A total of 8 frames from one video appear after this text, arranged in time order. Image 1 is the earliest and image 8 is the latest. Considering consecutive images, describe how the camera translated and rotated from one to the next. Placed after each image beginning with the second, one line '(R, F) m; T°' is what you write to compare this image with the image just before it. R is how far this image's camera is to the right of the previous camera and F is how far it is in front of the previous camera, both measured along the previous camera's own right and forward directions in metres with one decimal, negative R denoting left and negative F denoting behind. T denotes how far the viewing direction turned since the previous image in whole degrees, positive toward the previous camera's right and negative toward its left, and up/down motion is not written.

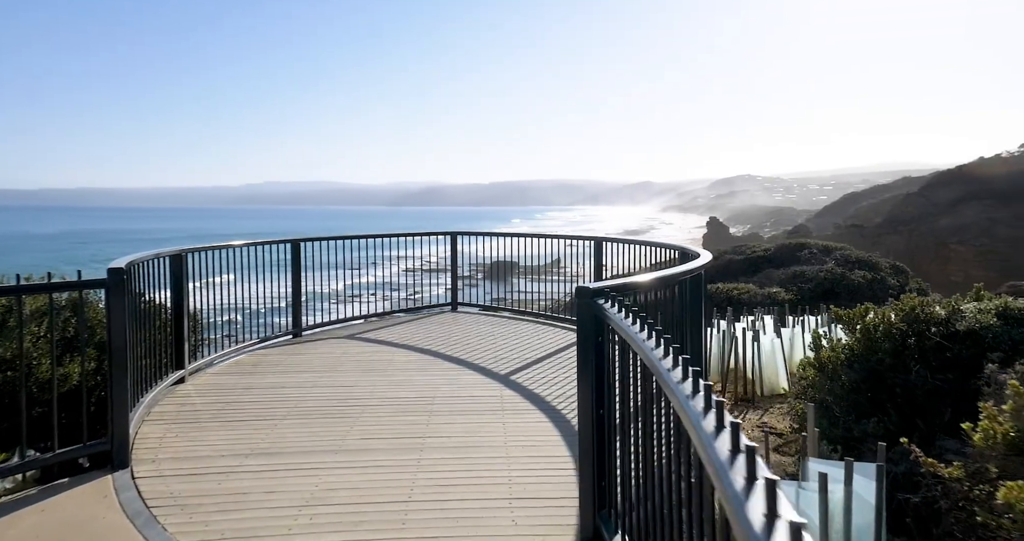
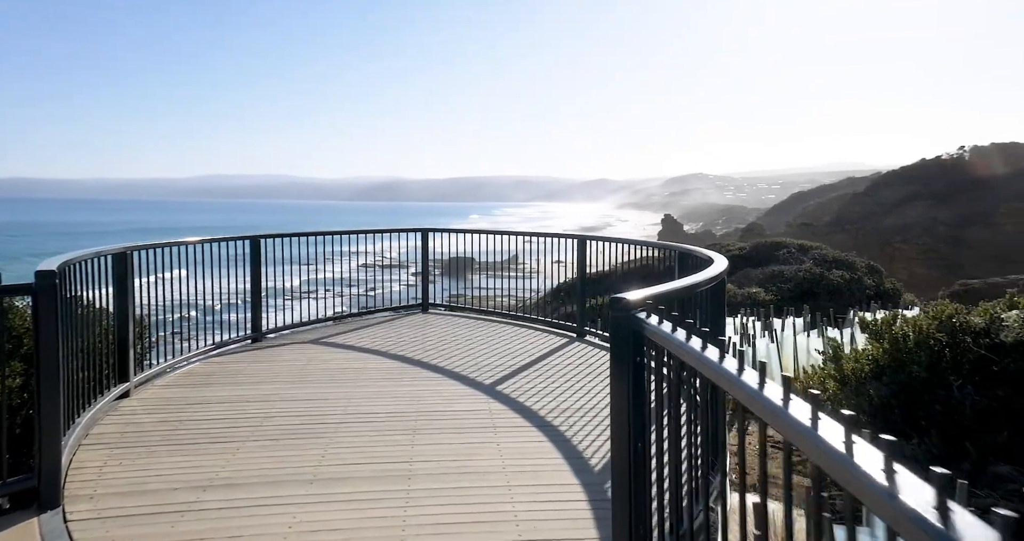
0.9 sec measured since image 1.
(-0.2, +0.4) m; +4°
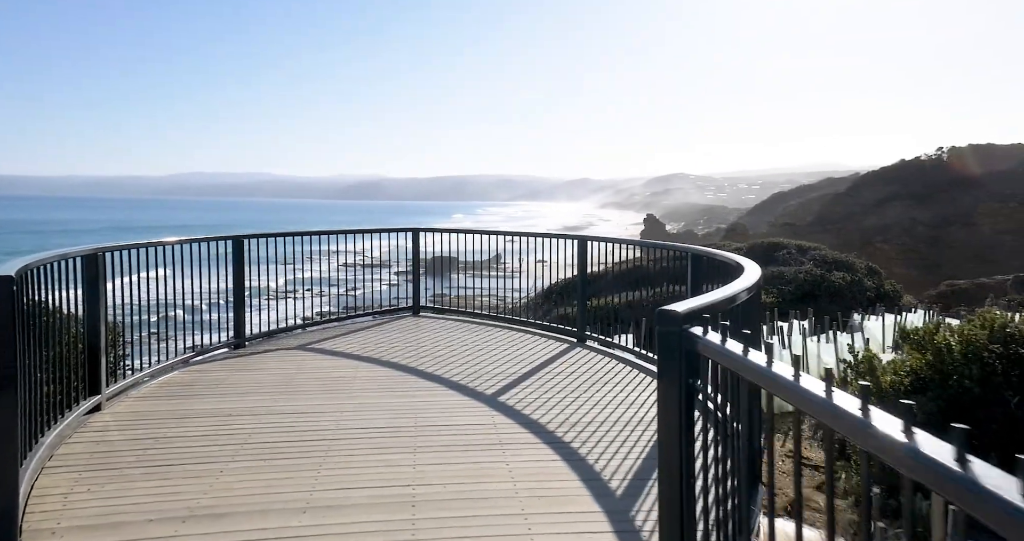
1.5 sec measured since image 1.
(-0.1, +0.3) m; +2°
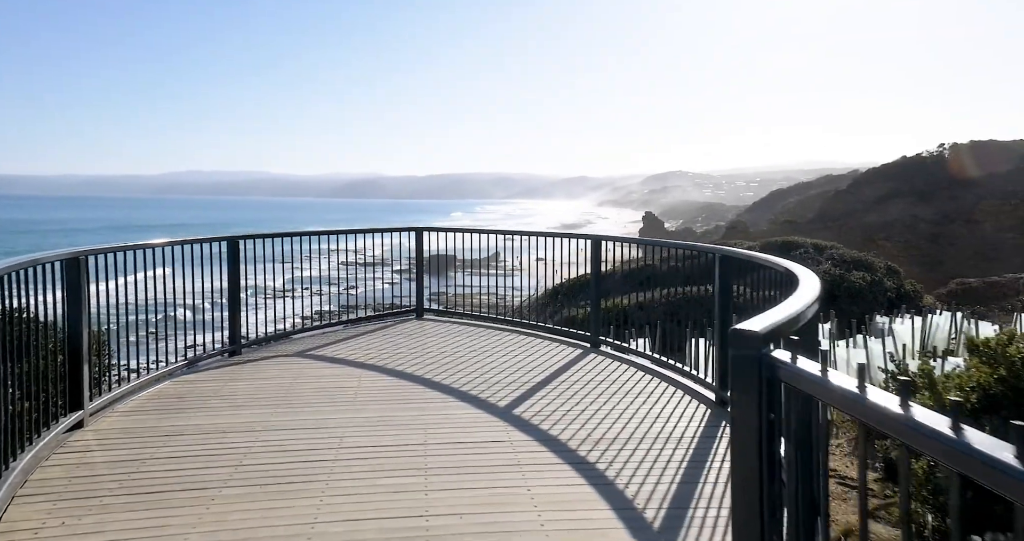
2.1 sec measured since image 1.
(-0.1, +0.3) m; 0°
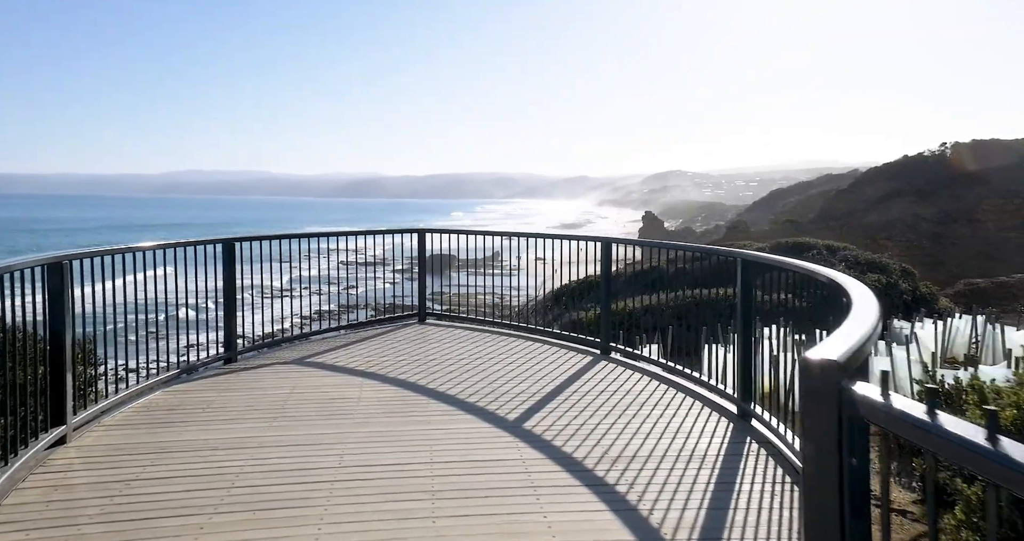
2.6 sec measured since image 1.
(-0.1, +0.2) m; 0°
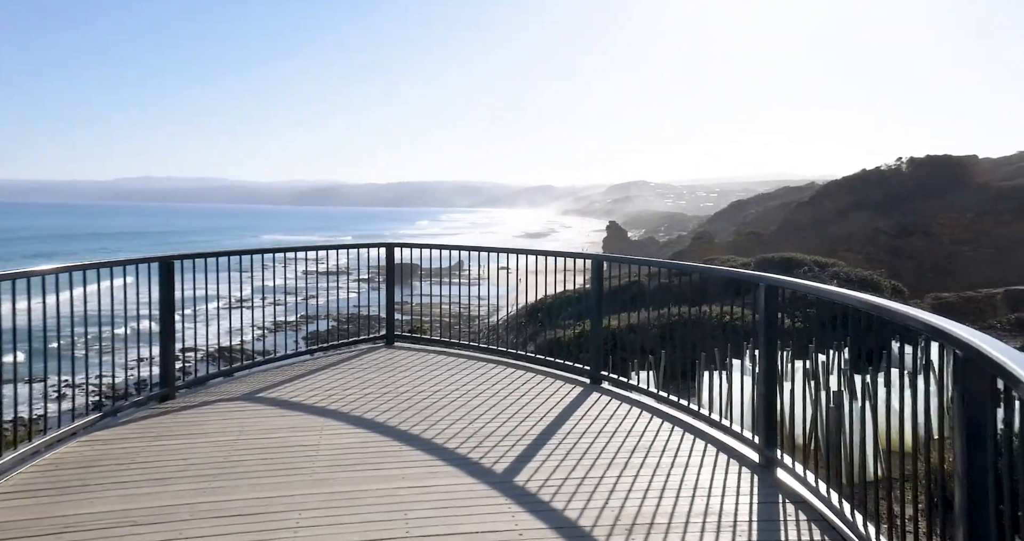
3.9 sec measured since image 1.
(-0.1, +0.6) m; +3°
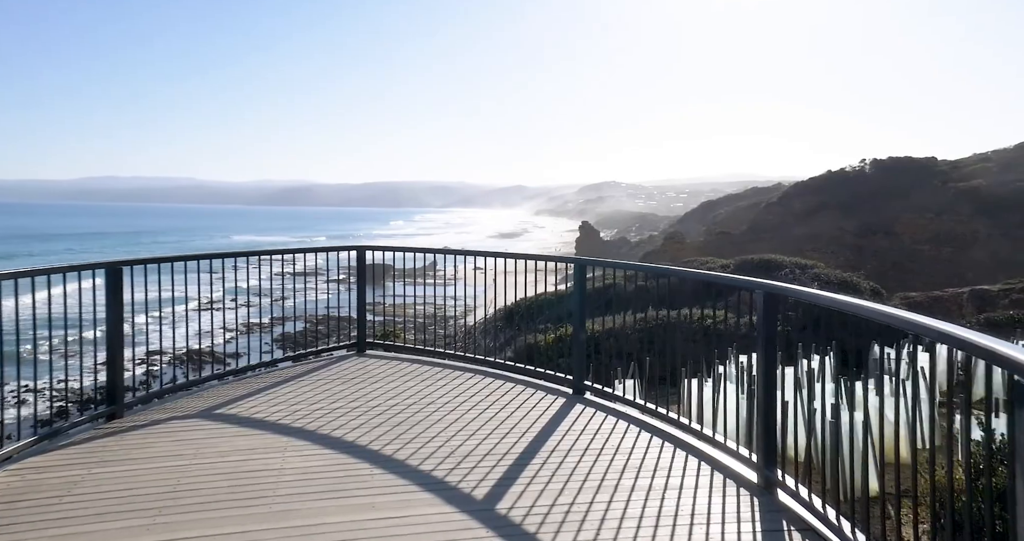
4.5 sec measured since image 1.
(0.0, +0.3) m; +2°
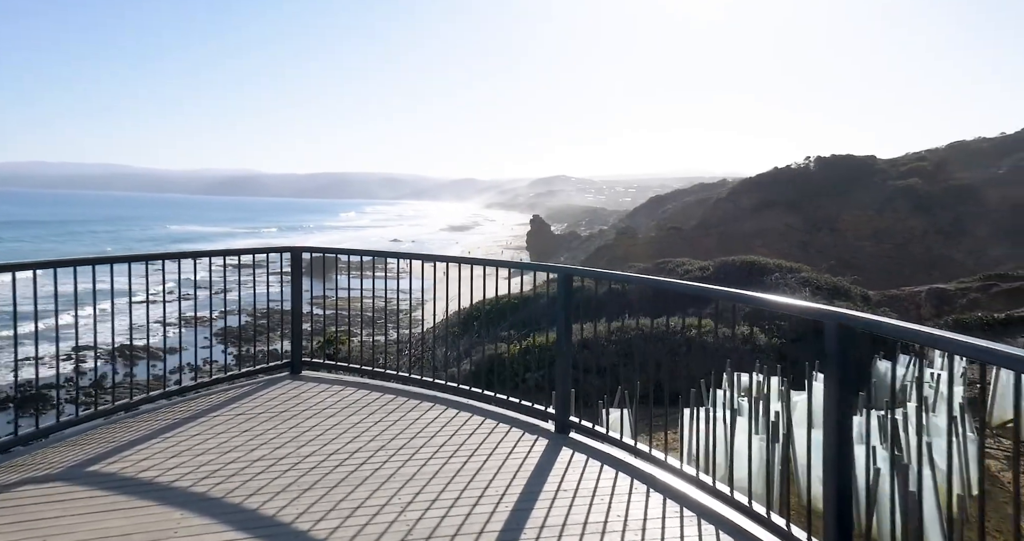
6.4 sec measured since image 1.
(-0.1, +0.9) m; +4°
